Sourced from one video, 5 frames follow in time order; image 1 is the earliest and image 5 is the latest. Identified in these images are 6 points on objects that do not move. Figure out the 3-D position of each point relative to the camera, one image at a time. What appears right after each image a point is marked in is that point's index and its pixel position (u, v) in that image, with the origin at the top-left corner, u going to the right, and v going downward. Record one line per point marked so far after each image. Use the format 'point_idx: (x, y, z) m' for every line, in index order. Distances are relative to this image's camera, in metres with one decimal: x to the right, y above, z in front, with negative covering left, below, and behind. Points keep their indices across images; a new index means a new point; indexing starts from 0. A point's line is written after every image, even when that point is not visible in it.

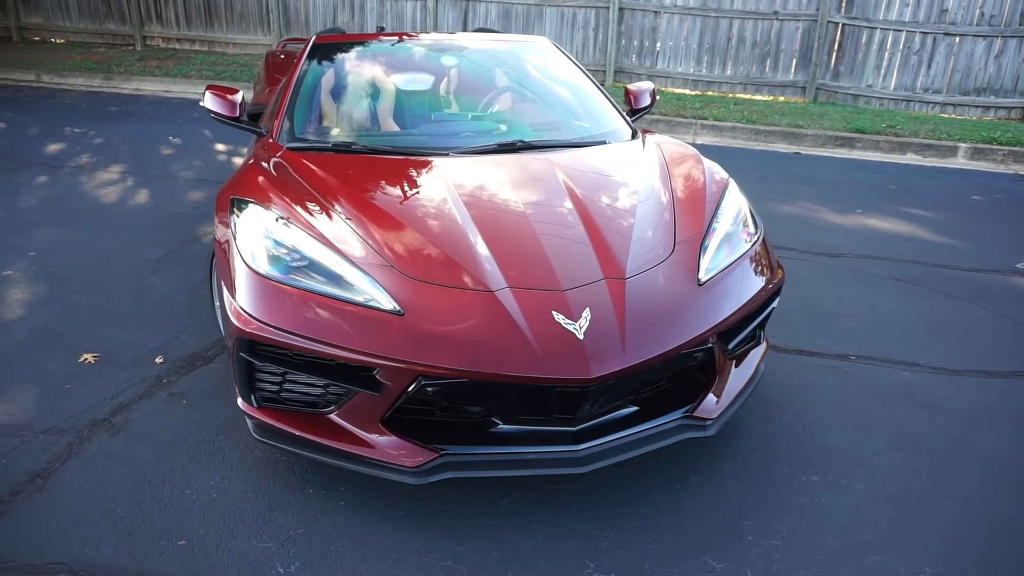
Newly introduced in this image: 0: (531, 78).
0: (+0.1, +1.3, +4.4) m
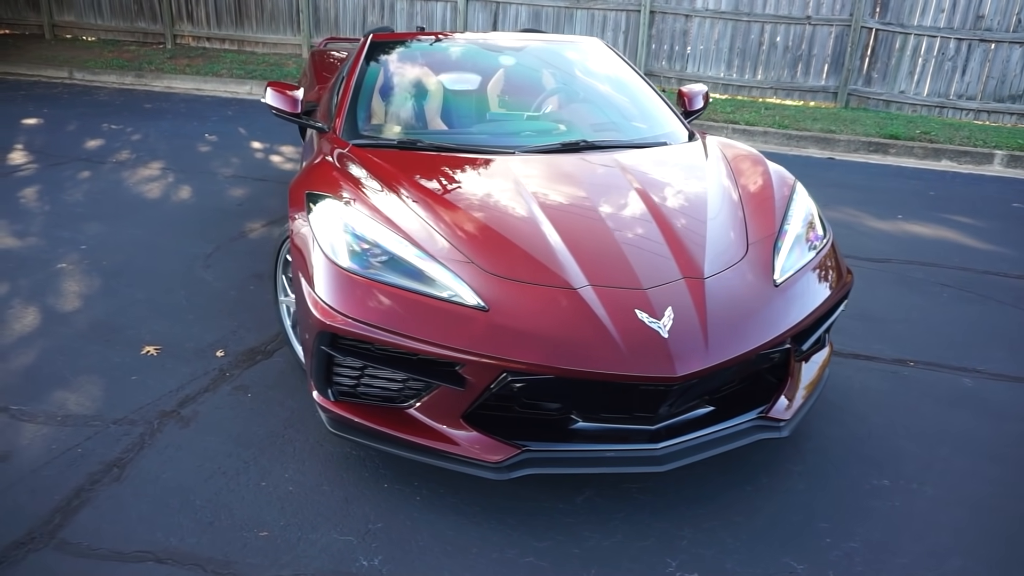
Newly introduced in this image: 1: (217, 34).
0: (+0.5, +1.3, +4.4) m
1: (-5.6, +4.8, +13.2) m
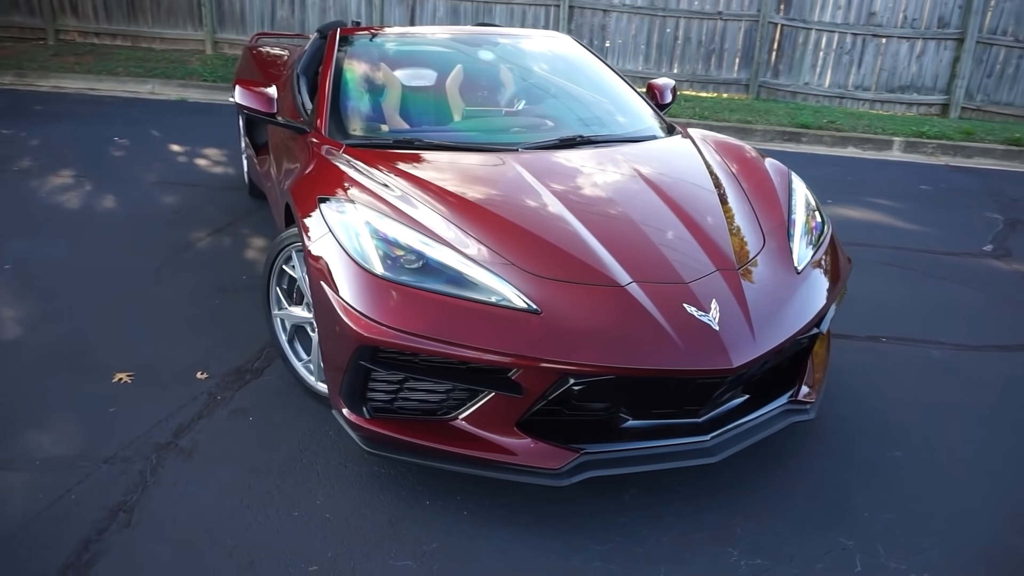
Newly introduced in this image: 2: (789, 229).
0: (+0.3, +1.4, +4.4) m
1: (-7.1, +4.5, +12.2) m
2: (+1.2, +0.3, +3.0) m
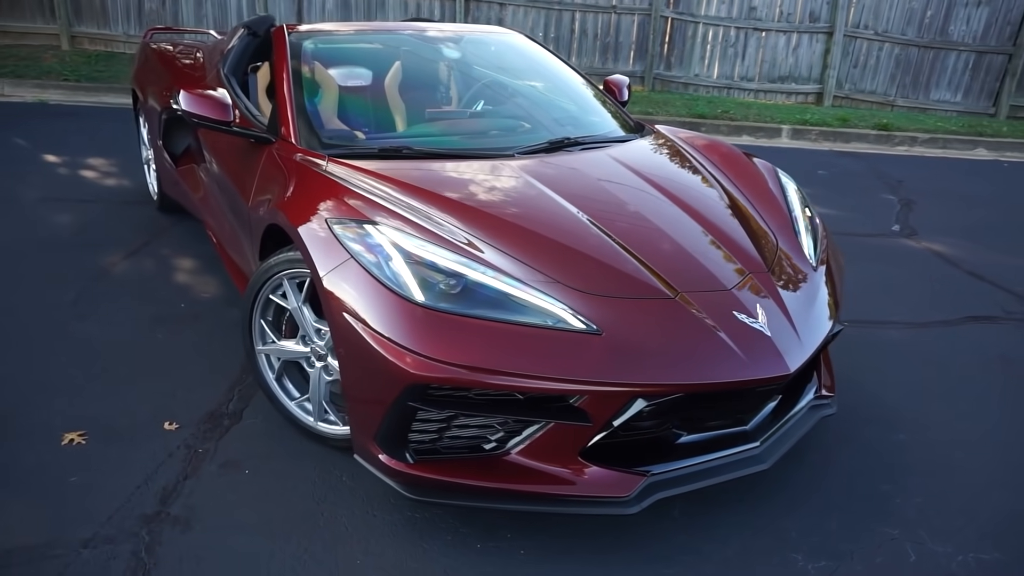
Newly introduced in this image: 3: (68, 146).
0: (0.0, +1.3, +4.2) m
1: (-8.8, +4.1, +10.6) m
2: (+1.2, +0.3, +3.1) m
3: (-4.5, +1.4, +7.0) m
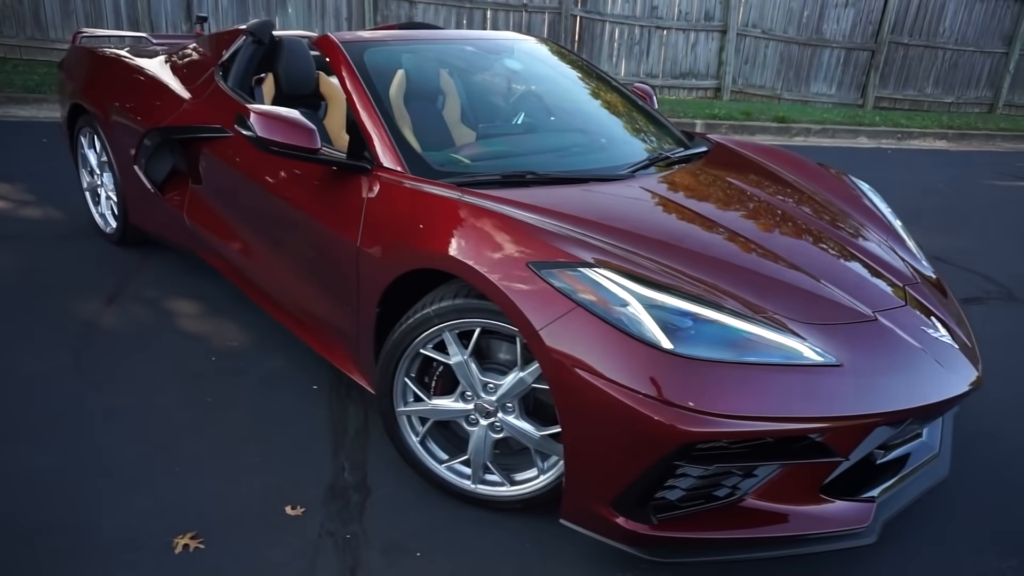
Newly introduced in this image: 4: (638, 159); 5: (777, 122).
0: (+0.3, +1.2, +4.0) m
1: (-9.9, +3.3, +8.4) m
2: (+1.7, +0.2, +3.1) m
3: (-4.7, +1.0, +5.8) m
4: (+0.5, +0.6, +3.3) m
5: (+4.2, +2.6, +11.1) m
